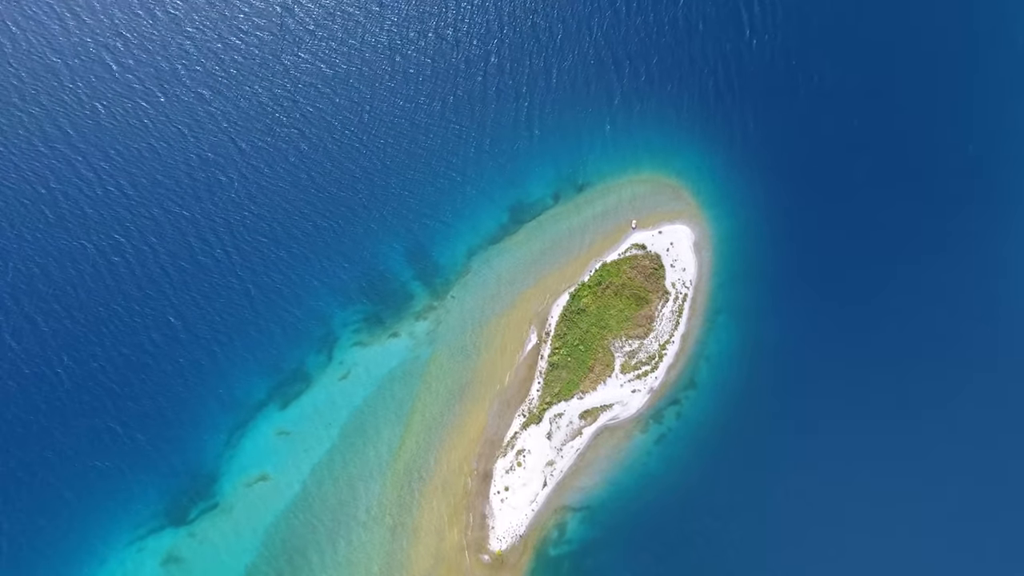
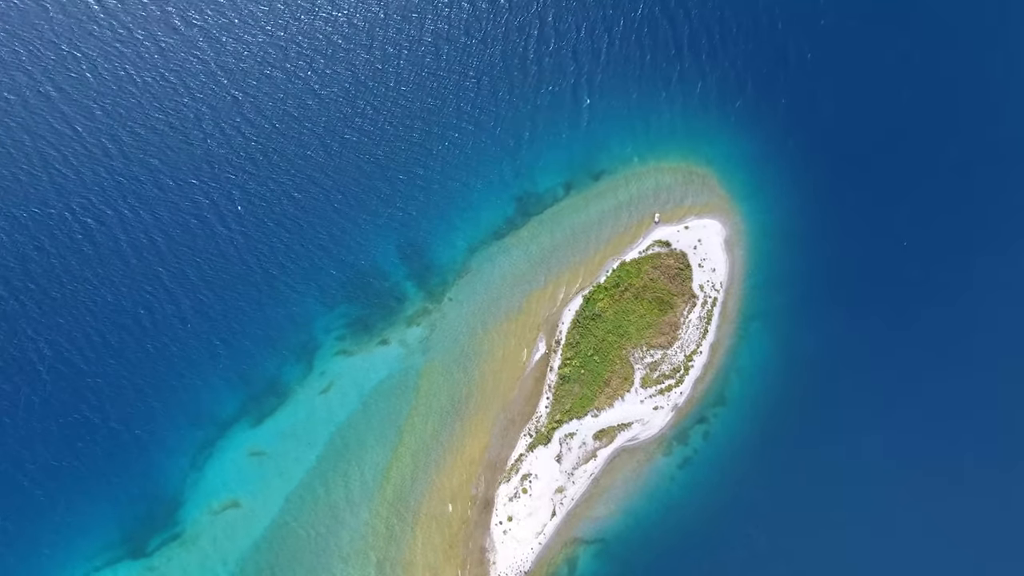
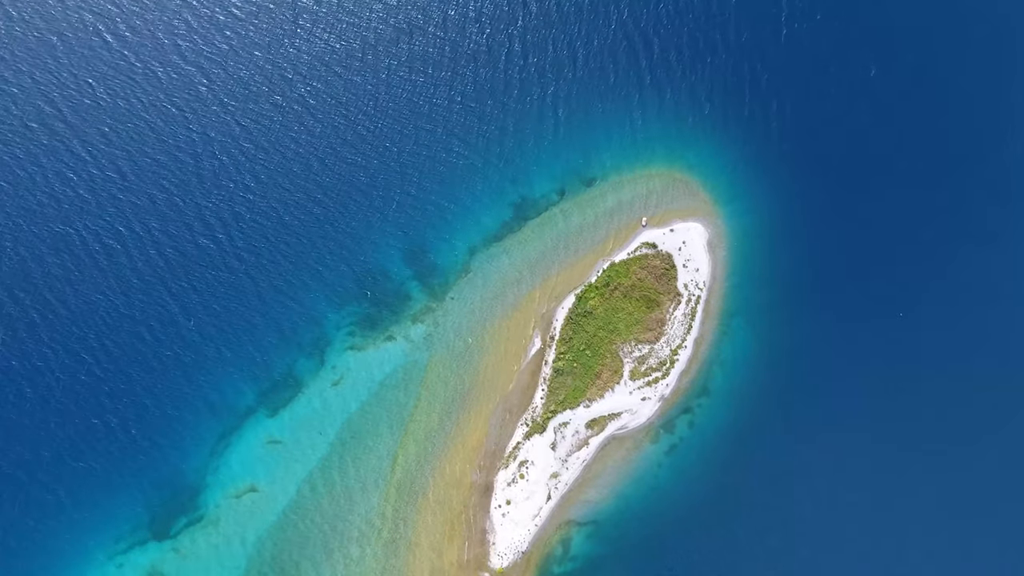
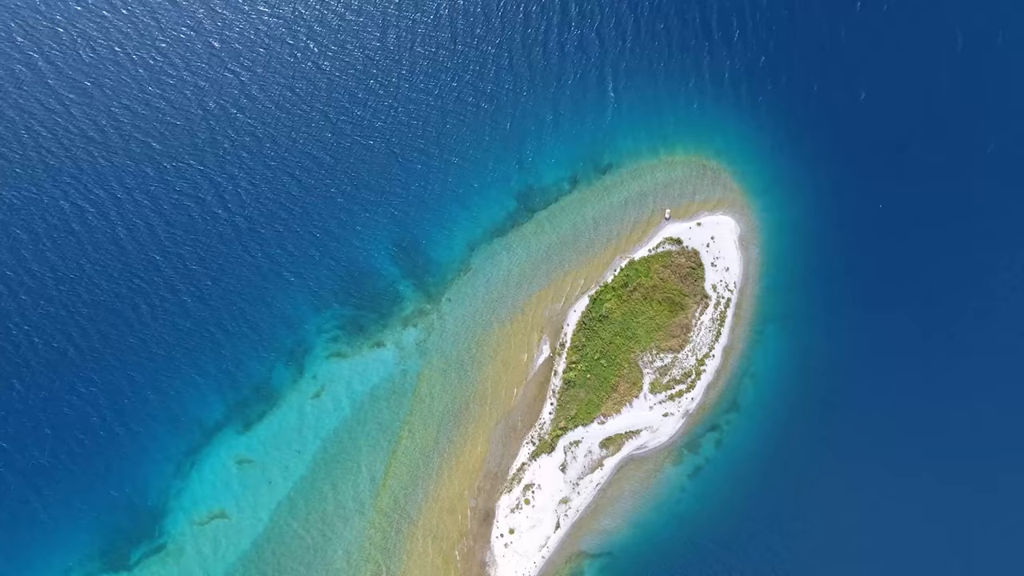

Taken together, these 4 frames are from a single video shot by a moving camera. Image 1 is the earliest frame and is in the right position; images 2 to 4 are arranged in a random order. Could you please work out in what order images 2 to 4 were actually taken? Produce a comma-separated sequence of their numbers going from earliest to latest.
3, 2, 4
